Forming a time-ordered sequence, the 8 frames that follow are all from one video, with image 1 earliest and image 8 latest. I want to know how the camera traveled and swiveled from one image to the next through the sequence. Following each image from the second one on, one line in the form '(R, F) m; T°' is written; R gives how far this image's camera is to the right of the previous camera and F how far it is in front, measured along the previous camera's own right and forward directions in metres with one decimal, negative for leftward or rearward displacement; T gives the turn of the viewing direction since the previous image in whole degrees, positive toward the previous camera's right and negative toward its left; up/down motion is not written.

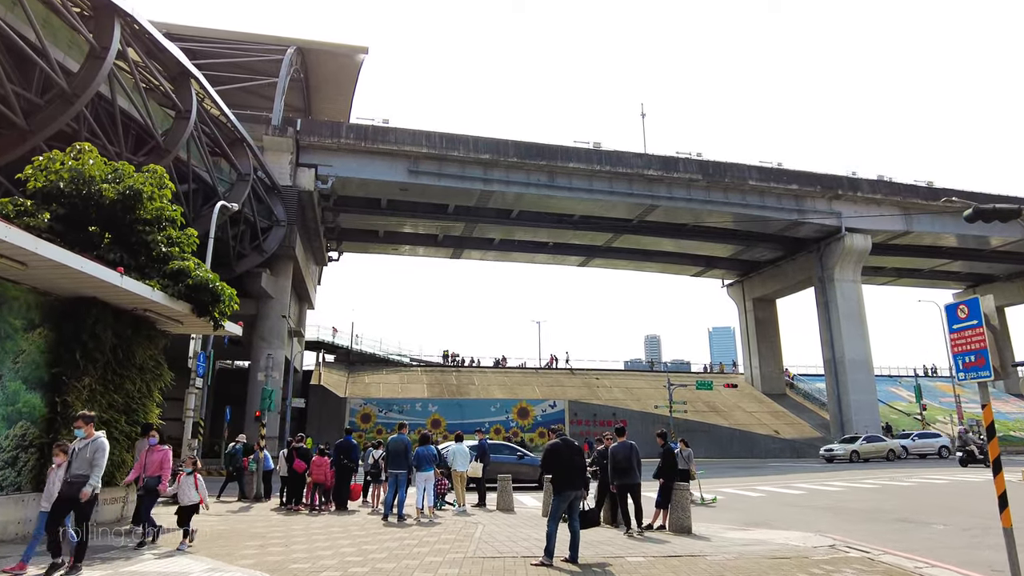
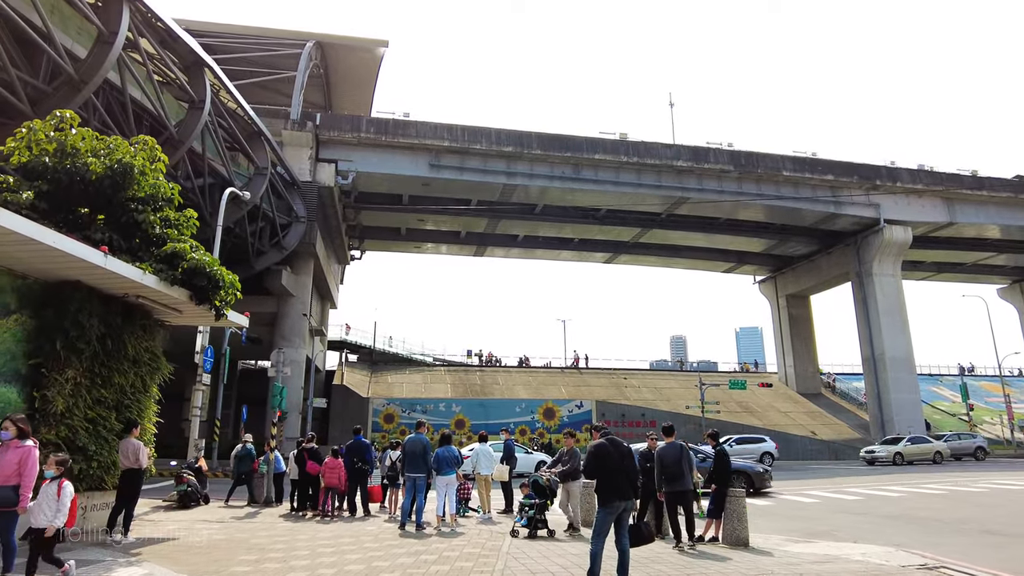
(-0.1, +1.0) m; -2°
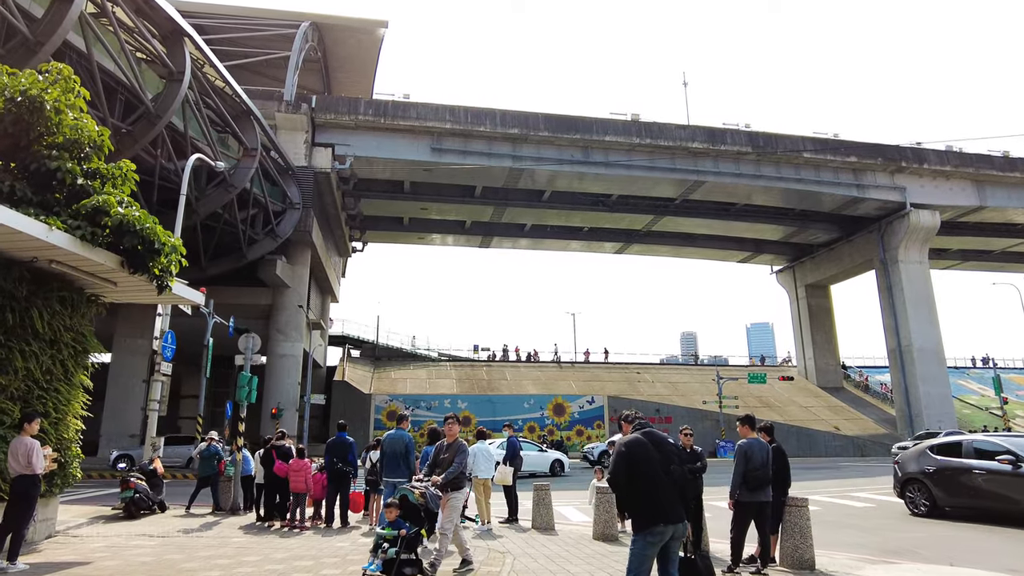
(+0.1, +1.6) m; -1°
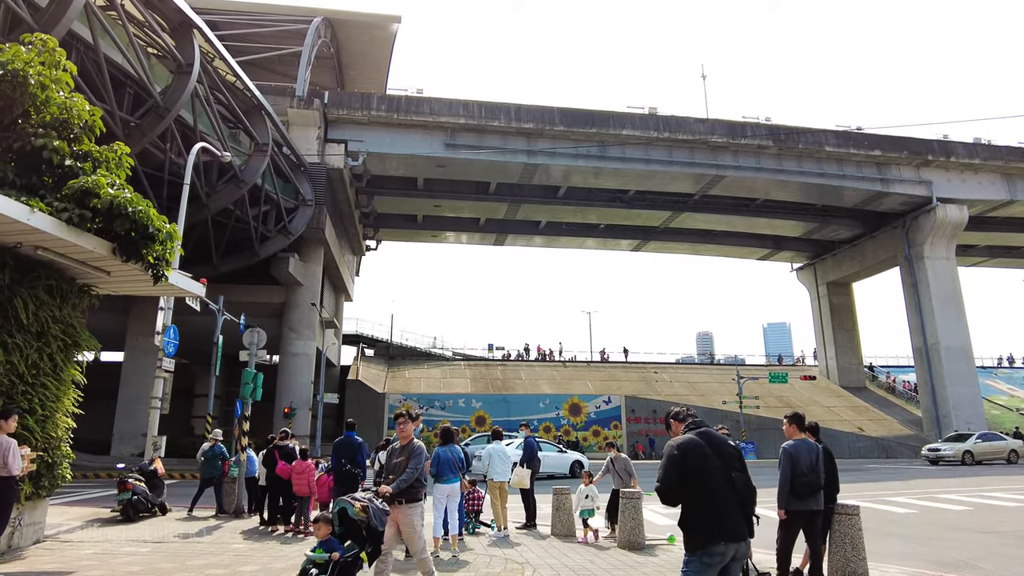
(0.0, +0.5) m; -1°
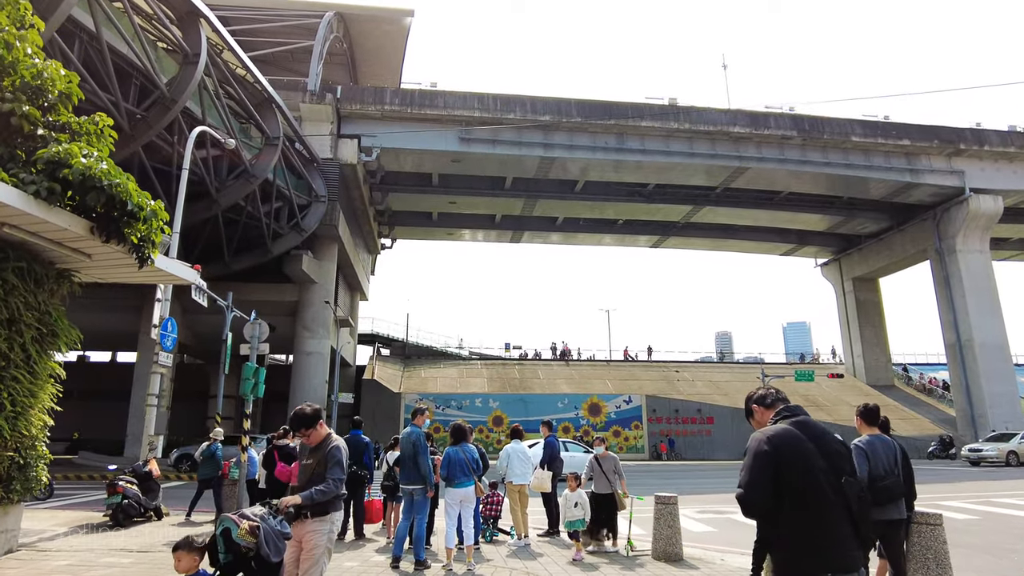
(0.0, +0.7) m; -1°
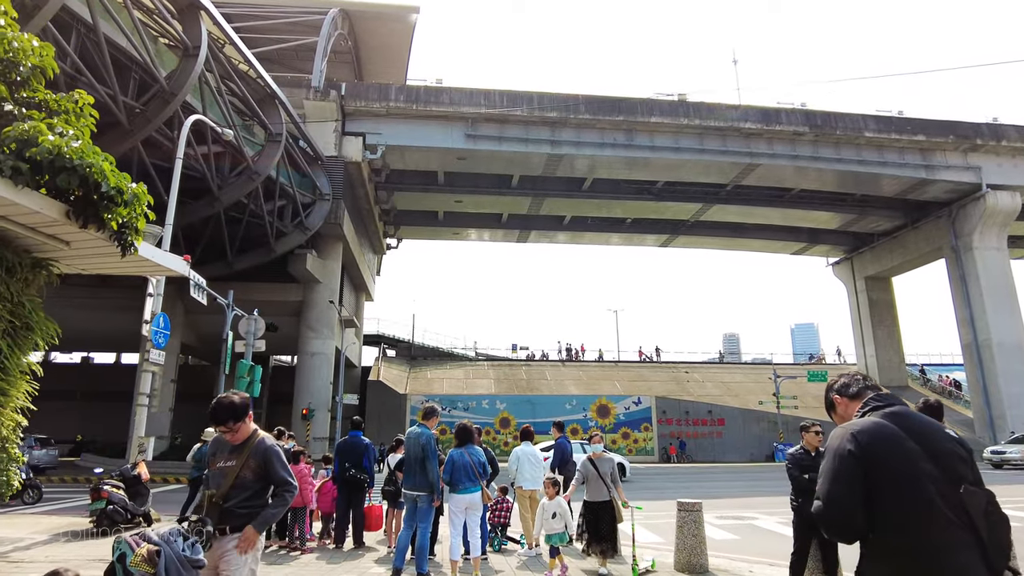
(0.0, +0.5) m; -1°
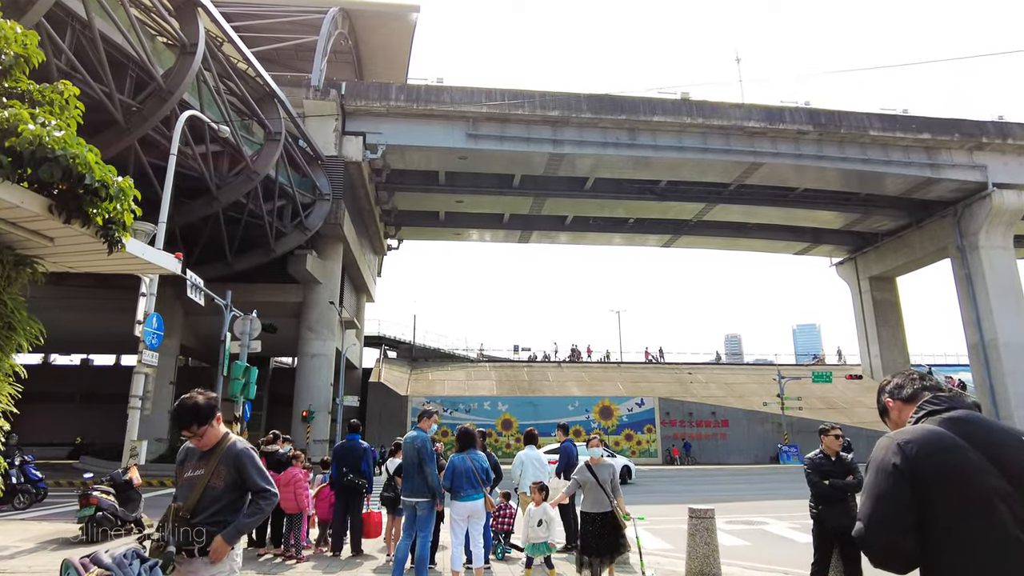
(0.0, +0.3) m; 0°
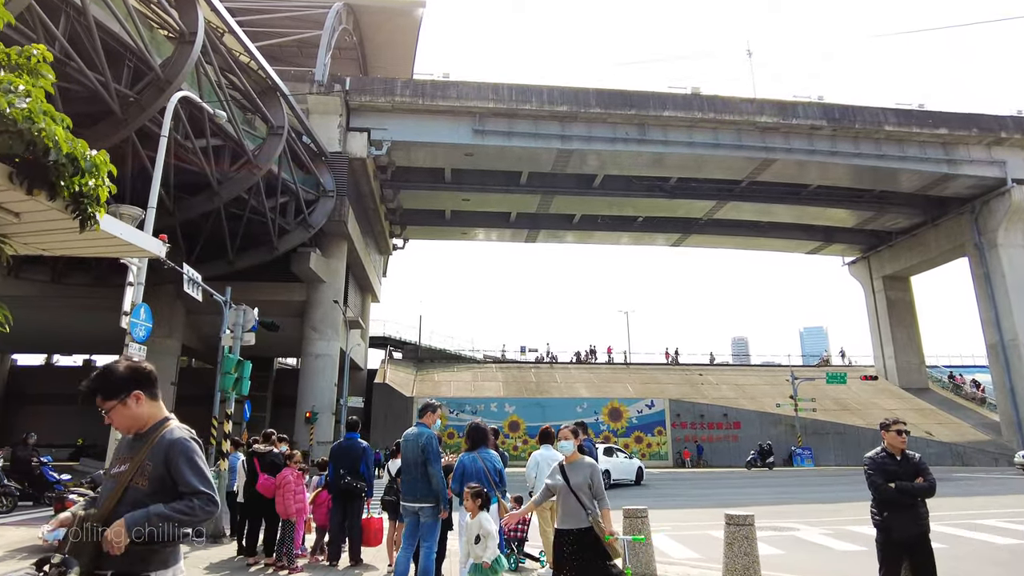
(-0.1, +0.6) m; 0°
